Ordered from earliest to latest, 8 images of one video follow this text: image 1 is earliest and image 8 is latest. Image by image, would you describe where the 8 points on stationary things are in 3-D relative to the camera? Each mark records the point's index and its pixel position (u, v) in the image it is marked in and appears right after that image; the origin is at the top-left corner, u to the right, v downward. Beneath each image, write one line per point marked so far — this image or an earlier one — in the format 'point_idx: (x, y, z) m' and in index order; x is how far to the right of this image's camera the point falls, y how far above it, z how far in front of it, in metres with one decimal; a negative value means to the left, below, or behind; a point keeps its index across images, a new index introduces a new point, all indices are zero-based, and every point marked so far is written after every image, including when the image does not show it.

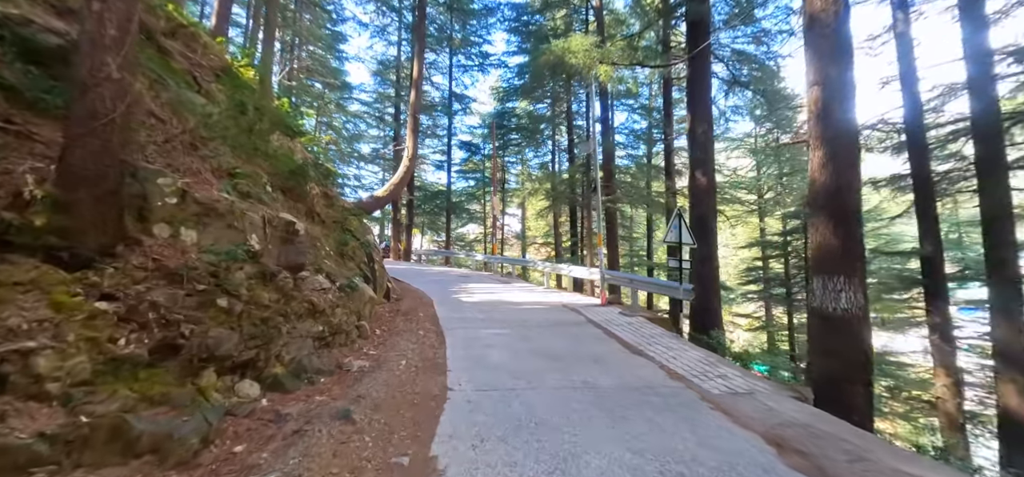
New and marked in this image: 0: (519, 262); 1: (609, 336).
0: (+0.2, -1.1, +19.6) m
1: (+1.7, -1.7, +7.2) m
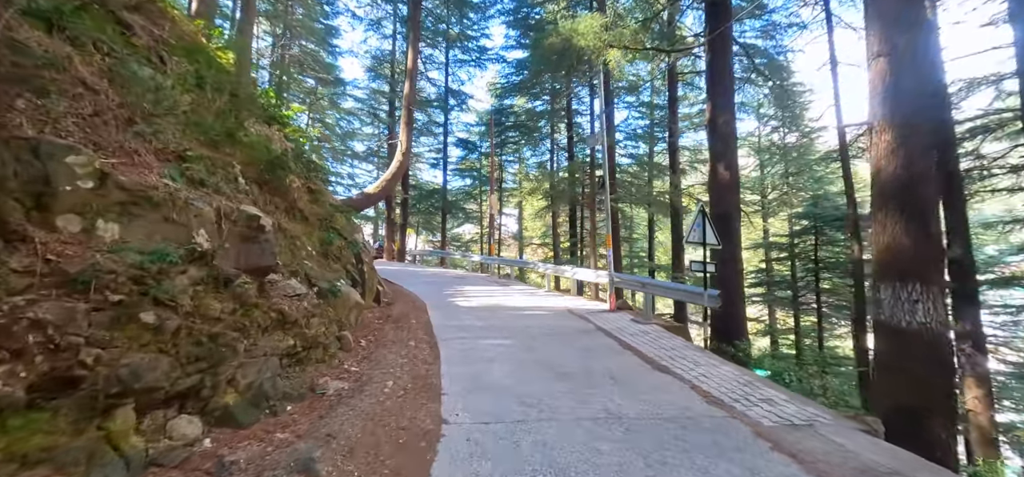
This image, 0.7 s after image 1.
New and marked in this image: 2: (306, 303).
0: (+0.1, -1.1, +18.8) m
1: (+1.7, -1.6, +6.4) m
2: (-2.5, -0.8, +5.1) m
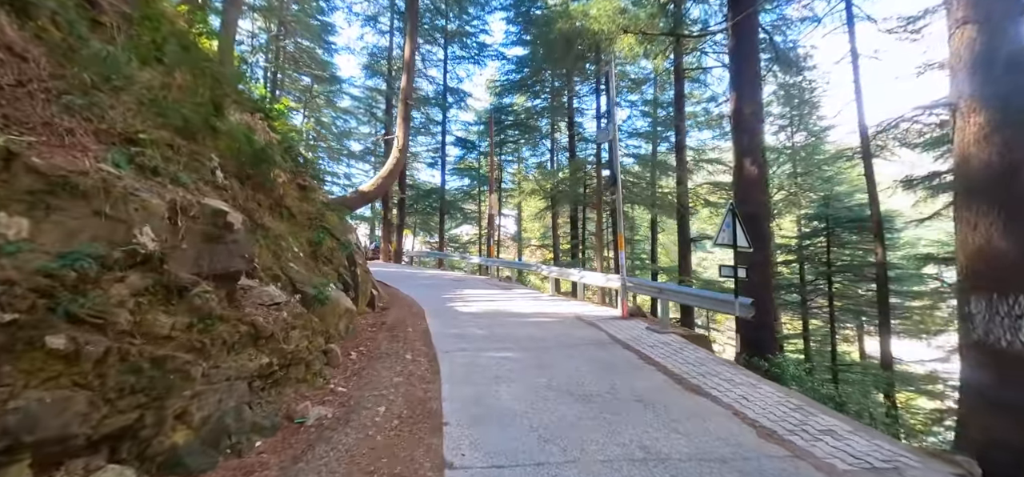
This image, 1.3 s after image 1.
0: (+0.2, -1.1, +18.1) m
1: (+1.8, -1.7, +5.7) m
2: (-2.4, -0.8, +4.4) m
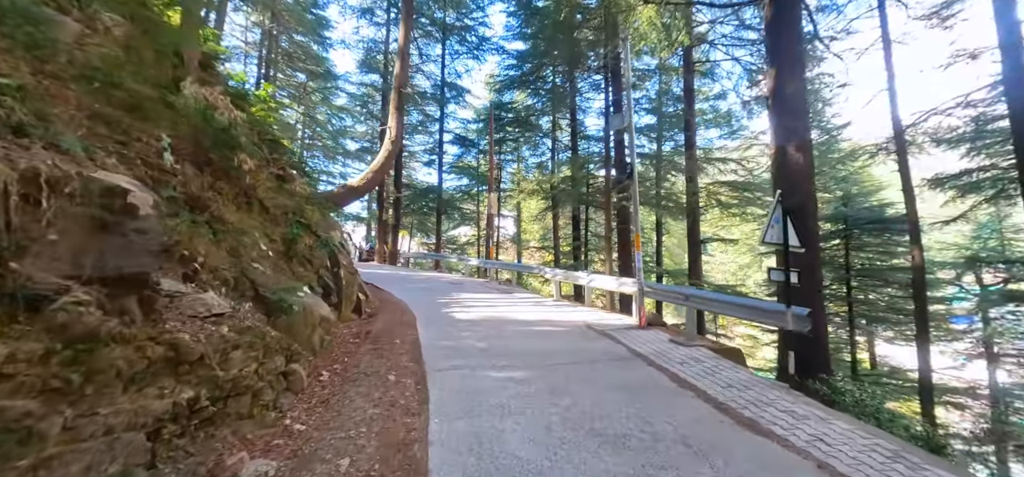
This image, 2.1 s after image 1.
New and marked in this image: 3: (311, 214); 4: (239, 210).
0: (+0.2, -1.2, +17.1) m
1: (+1.9, -1.6, +4.7) m
2: (-2.3, -0.7, +3.4) m
3: (-3.9, +0.5, +8.2) m
4: (-3.9, +0.4, +6.1) m
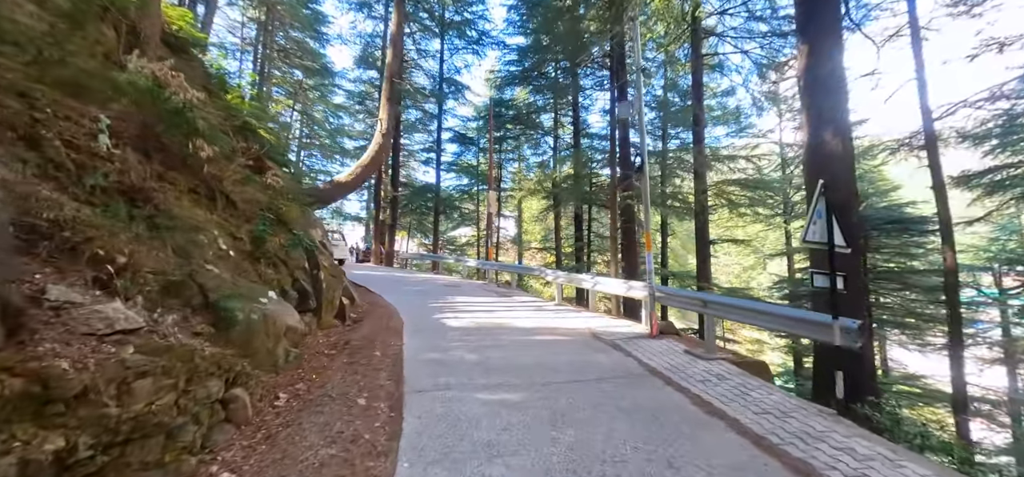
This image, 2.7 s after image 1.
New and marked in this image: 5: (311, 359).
0: (+0.2, -1.2, +16.3) m
1: (+1.8, -1.6, +4.0) m
2: (-2.4, -0.7, +2.7) m
3: (-4.0, +0.5, +7.5) m
4: (-3.9, +0.4, +5.3) m
5: (-2.5, -1.5, +5.2) m
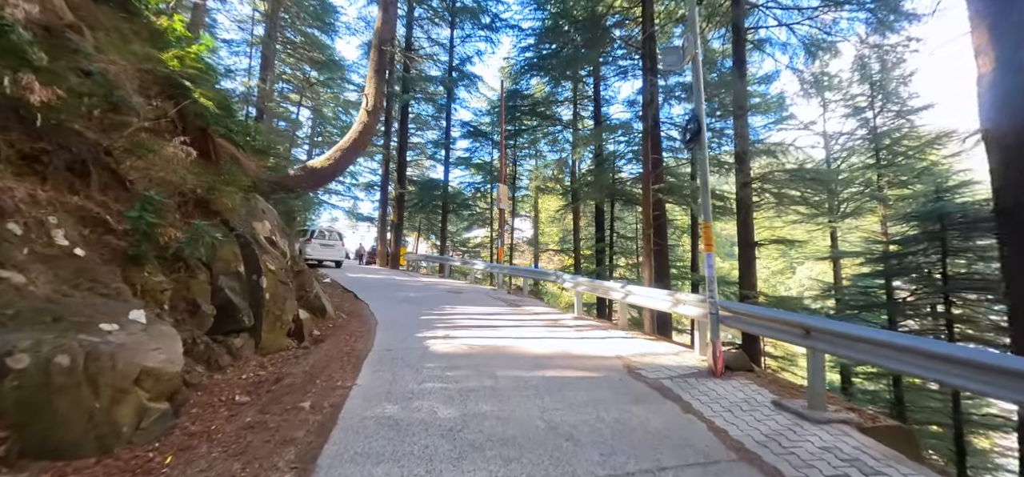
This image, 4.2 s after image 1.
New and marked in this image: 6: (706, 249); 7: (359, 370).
0: (+0.6, -1.2, +14.3) m
1: (+1.7, -1.5, +1.9) m
2: (-2.5, -0.6, +0.8) m
3: (-3.9, +0.6, +5.7) m
4: (-4.0, +0.5, +3.5) m
5: (-2.5, -1.4, +3.4) m
6: (+2.2, -0.1, +4.8) m
7: (-1.7, -1.5, +4.8) m
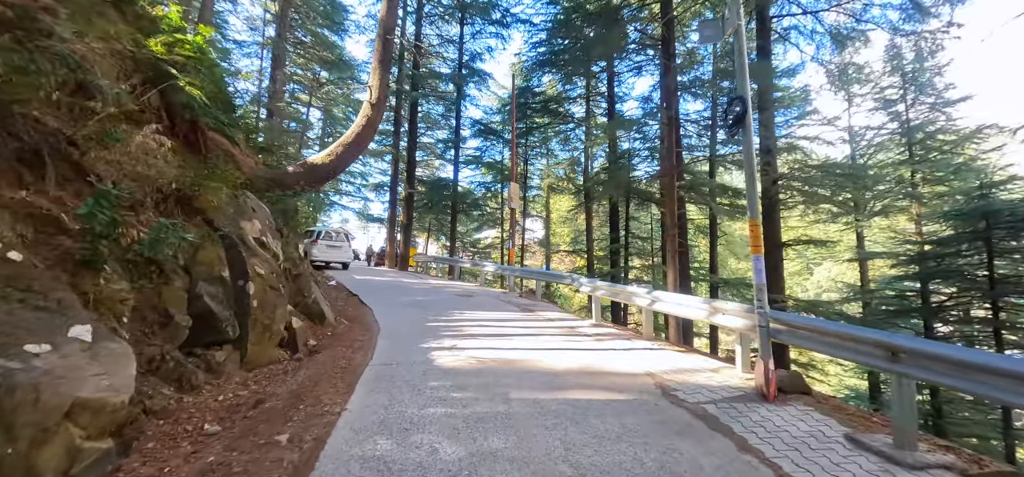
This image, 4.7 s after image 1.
0: (+1.0, -1.2, +13.7) m
1: (+1.8, -1.5, +1.2) m
2: (-2.4, -0.6, +0.2) m
3: (-3.7, +0.5, +5.1) m
4: (-3.8, +0.5, +3.0) m
5: (-2.4, -1.4, +2.8) m
6: (+2.4, -0.1, +4.1) m
7: (-1.6, -1.5, +4.2) m
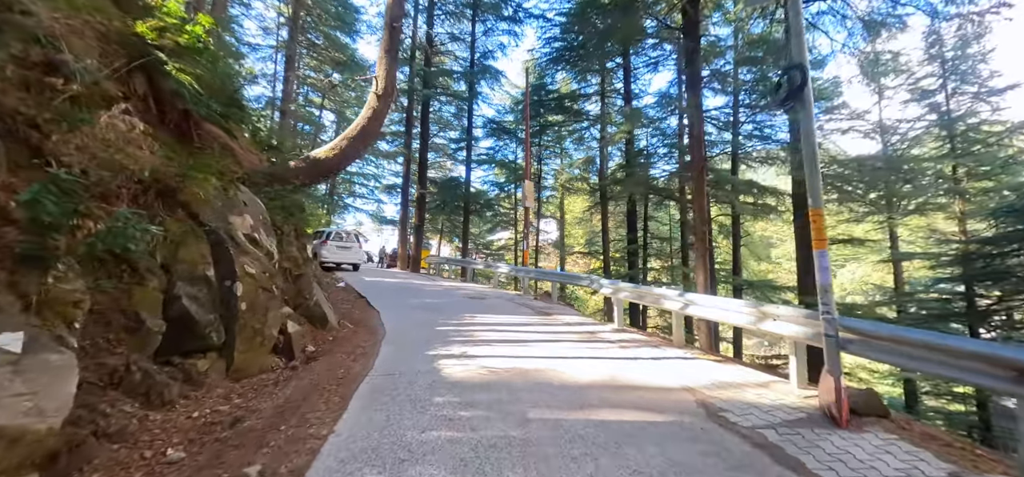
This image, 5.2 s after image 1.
0: (+1.4, -1.2, +13.1) m
1: (+1.9, -1.5, +0.6) m
2: (-2.4, -0.5, -0.3) m
3: (-3.5, +0.6, +4.7) m
4: (-3.7, +0.6, +2.5) m
5: (-2.3, -1.4, +2.3) m
6: (+2.5, 0.0, +3.5) m
7: (-1.4, -1.4, +3.6) m
